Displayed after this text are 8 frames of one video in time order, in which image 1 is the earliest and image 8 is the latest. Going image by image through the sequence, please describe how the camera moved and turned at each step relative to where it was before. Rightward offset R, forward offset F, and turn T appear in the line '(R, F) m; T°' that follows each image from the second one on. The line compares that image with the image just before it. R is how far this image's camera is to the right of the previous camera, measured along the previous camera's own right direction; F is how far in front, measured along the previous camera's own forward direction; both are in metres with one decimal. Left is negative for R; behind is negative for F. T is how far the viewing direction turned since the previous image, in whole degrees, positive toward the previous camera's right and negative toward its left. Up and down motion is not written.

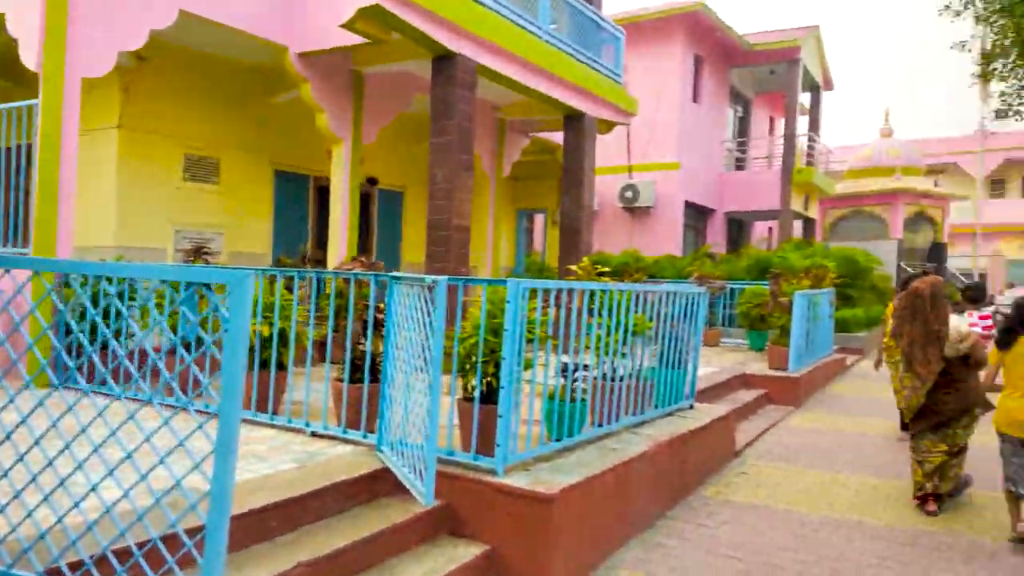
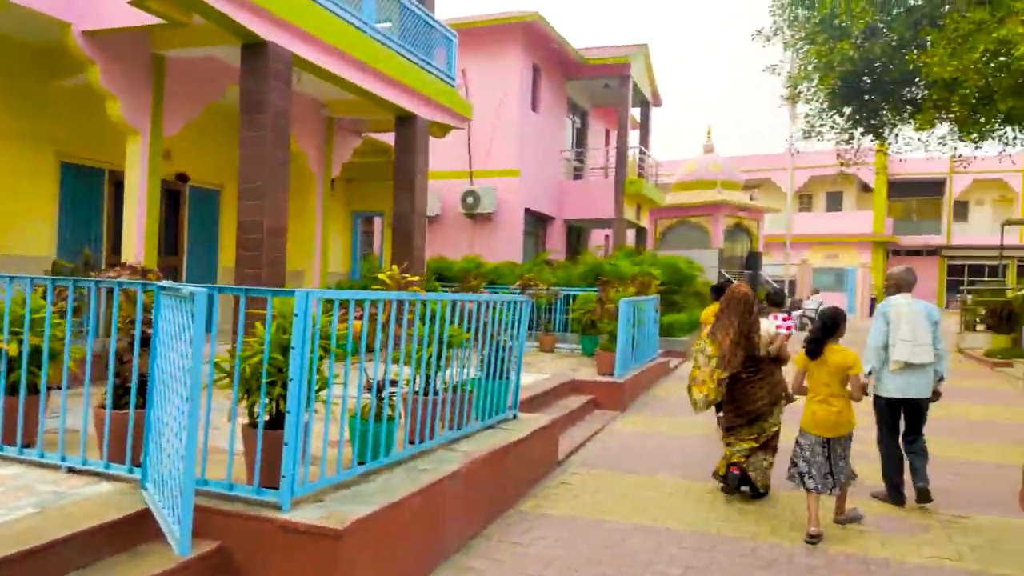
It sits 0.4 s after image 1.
(+0.2, +0.2) m; +12°
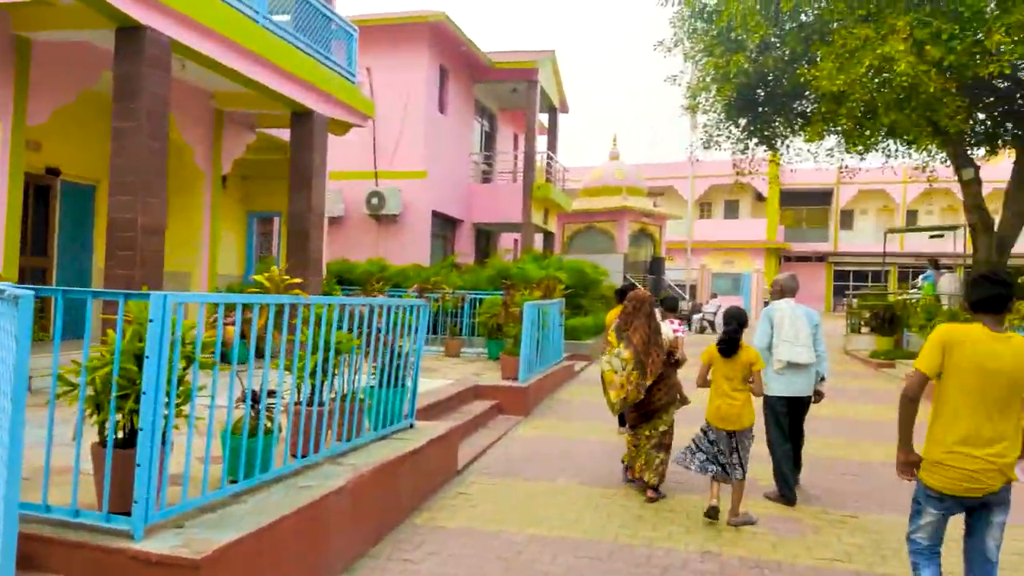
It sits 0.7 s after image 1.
(+0.1, +0.2) m; +7°
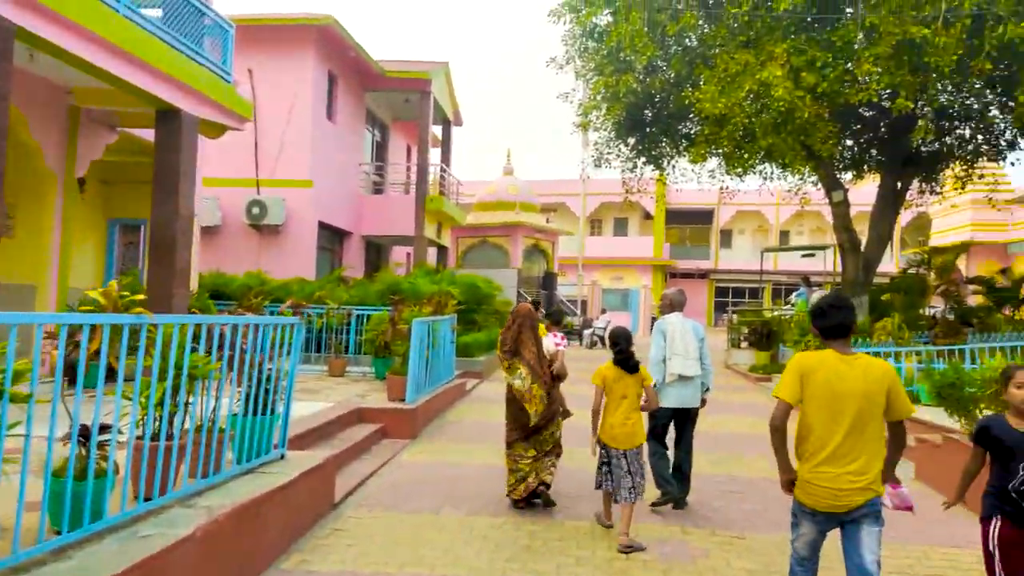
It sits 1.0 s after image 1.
(+0.1, +0.3) m; +8°
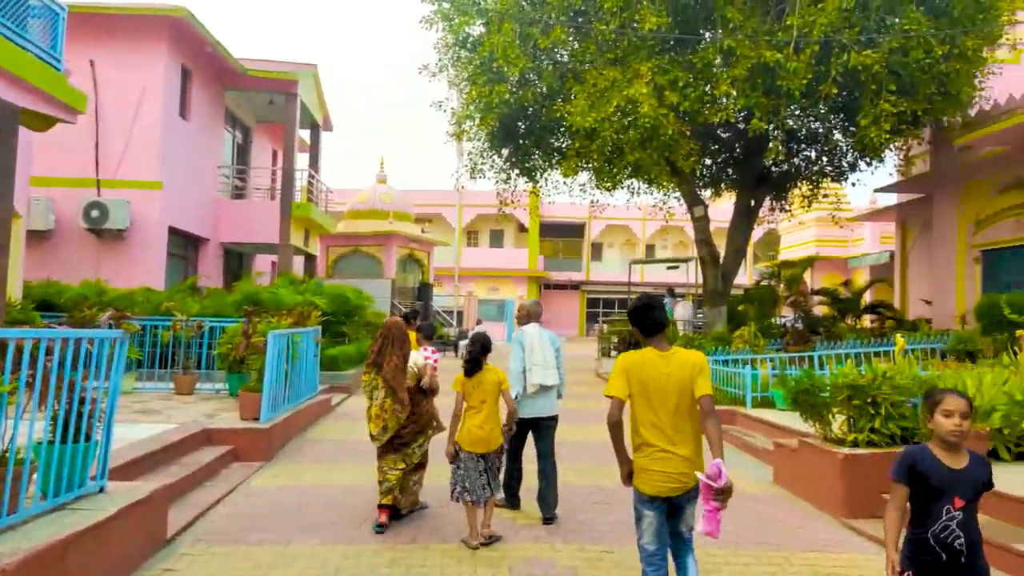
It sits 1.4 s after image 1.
(+0.1, +0.2) m; +10°
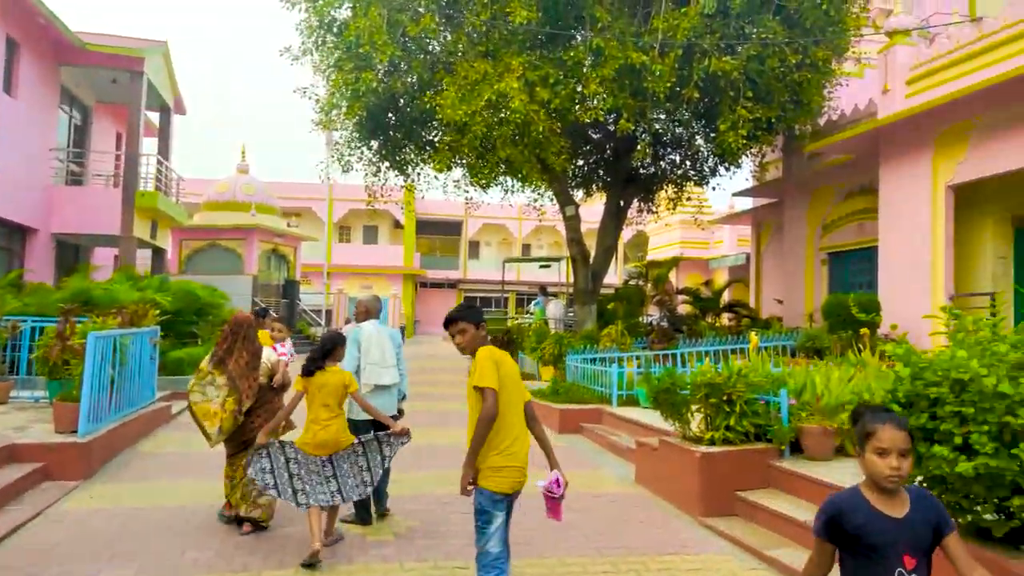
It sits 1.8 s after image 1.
(+0.2, +0.3) m; +10°
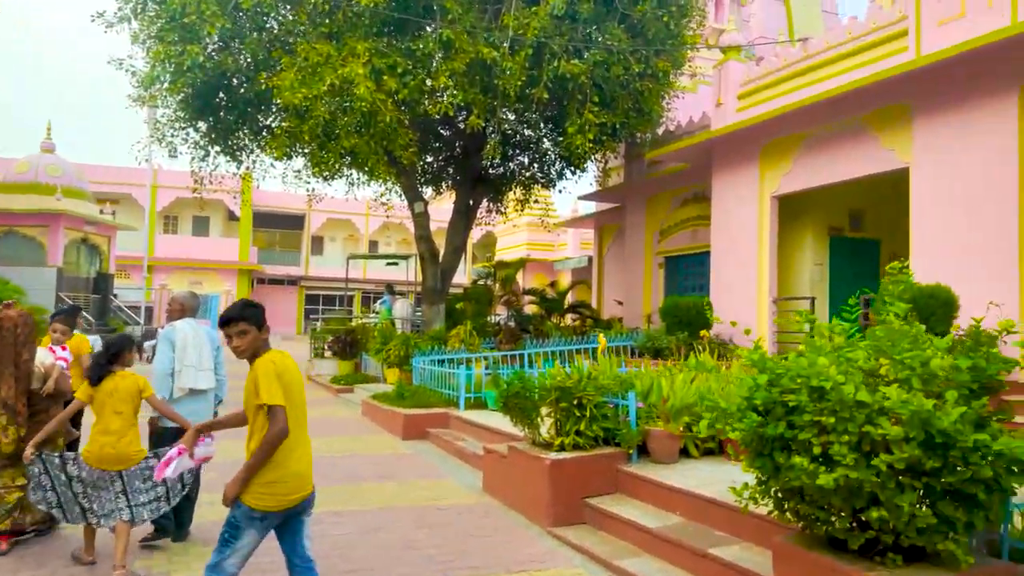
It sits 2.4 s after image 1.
(0.0, +0.4) m; +12°
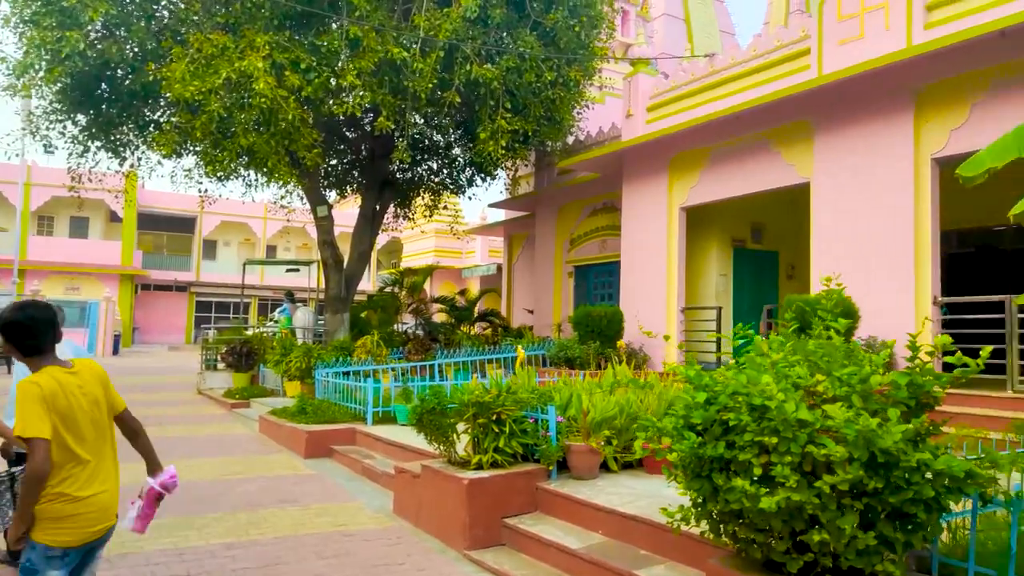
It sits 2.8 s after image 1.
(-0.1, +0.3) m; +8°
